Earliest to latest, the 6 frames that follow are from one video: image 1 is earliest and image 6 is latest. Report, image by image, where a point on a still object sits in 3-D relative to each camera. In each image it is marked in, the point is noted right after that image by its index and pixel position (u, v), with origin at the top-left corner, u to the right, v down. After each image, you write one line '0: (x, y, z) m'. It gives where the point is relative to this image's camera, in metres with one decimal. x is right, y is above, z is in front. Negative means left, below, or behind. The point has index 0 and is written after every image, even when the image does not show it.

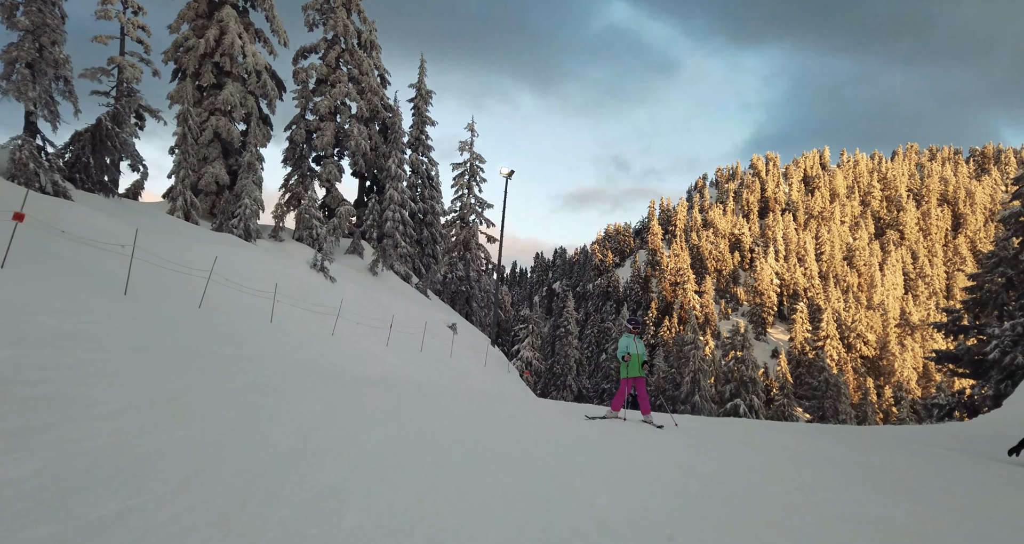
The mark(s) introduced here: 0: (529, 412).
0: (+0.4, -4.2, +19.2) m
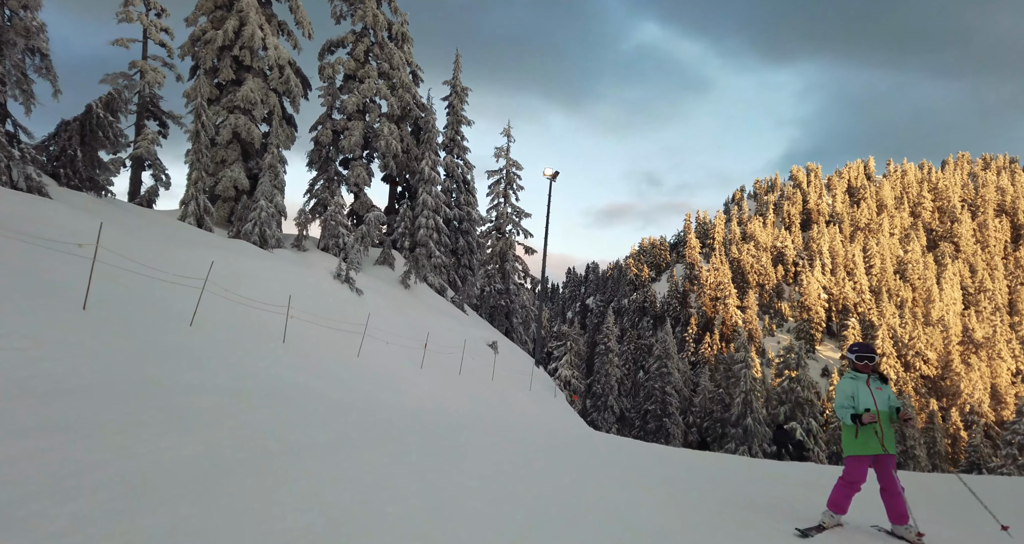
0: (+1.8, -4.5, +16.6) m
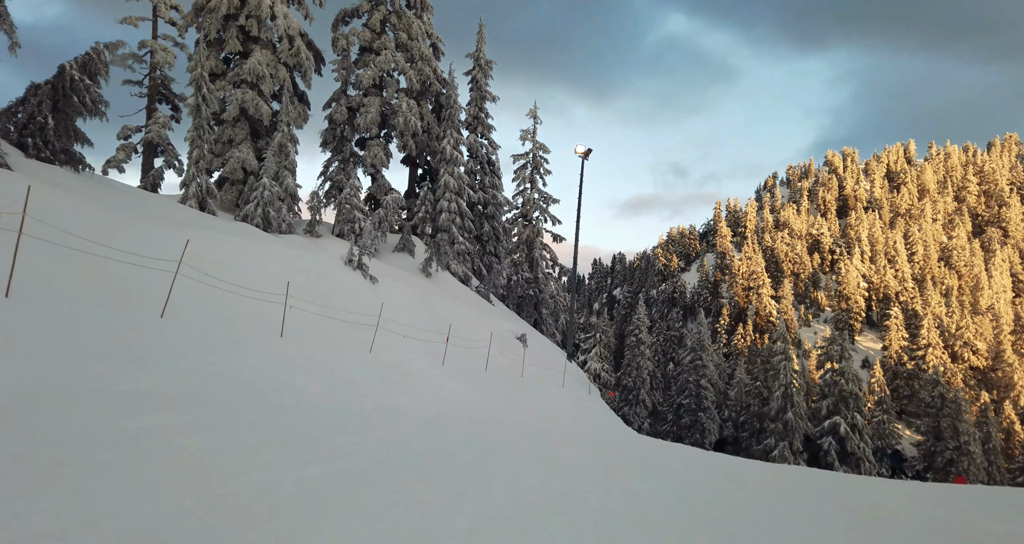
0: (+2.6, -4.1, +14.9) m
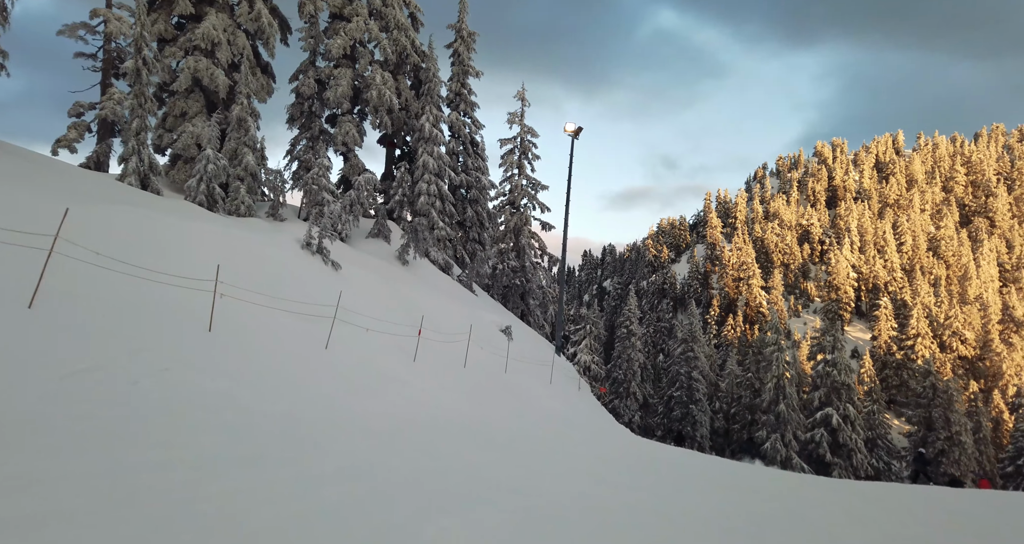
0: (+2.2, -3.8, +13.5) m
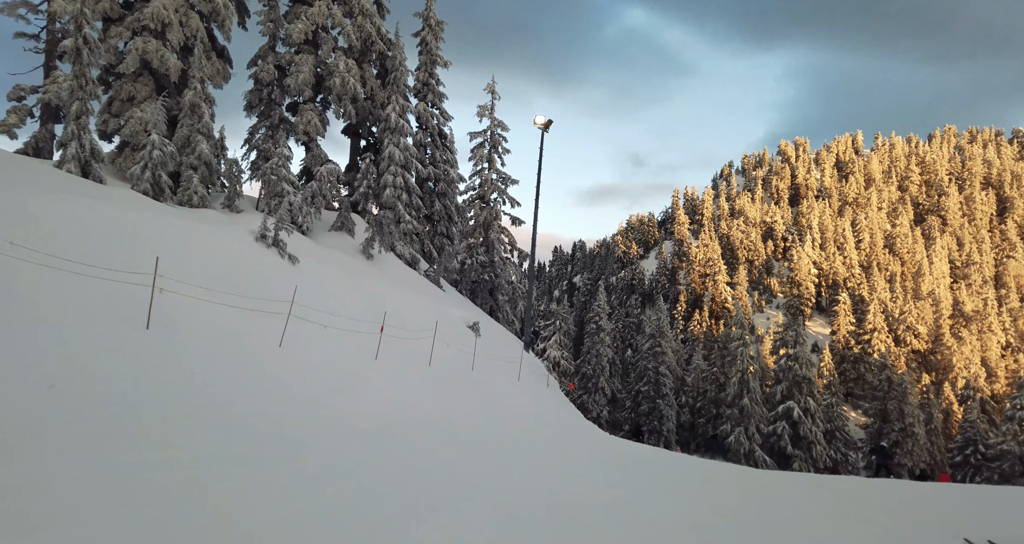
0: (+1.5, -3.7, +13.2) m
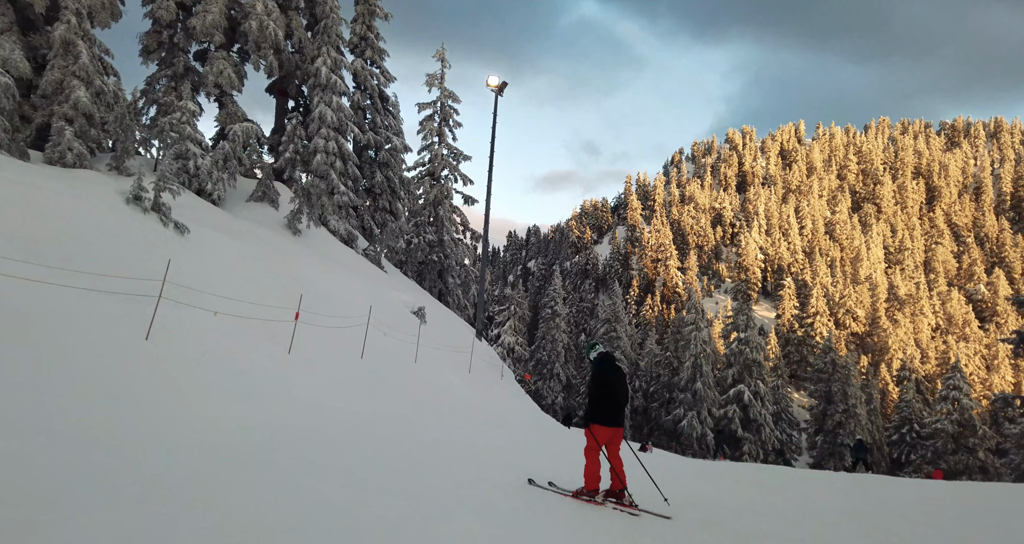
0: (+0.6, -3.2, +11.2) m
